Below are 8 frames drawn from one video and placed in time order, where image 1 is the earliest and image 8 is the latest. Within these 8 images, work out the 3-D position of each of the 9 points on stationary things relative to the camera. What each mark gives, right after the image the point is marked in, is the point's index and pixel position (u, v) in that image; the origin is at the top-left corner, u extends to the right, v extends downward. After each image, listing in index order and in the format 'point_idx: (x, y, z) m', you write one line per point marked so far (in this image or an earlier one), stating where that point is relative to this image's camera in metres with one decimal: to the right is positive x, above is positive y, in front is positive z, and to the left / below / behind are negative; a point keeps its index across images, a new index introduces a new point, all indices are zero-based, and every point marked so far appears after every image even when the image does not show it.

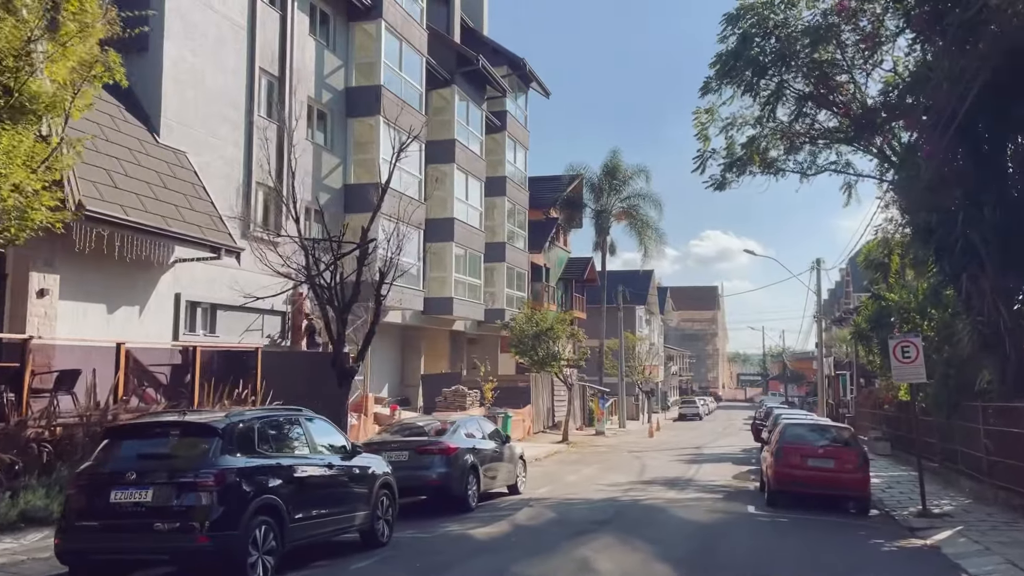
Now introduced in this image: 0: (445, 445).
0: (-0.9, -2.2, +11.7) m
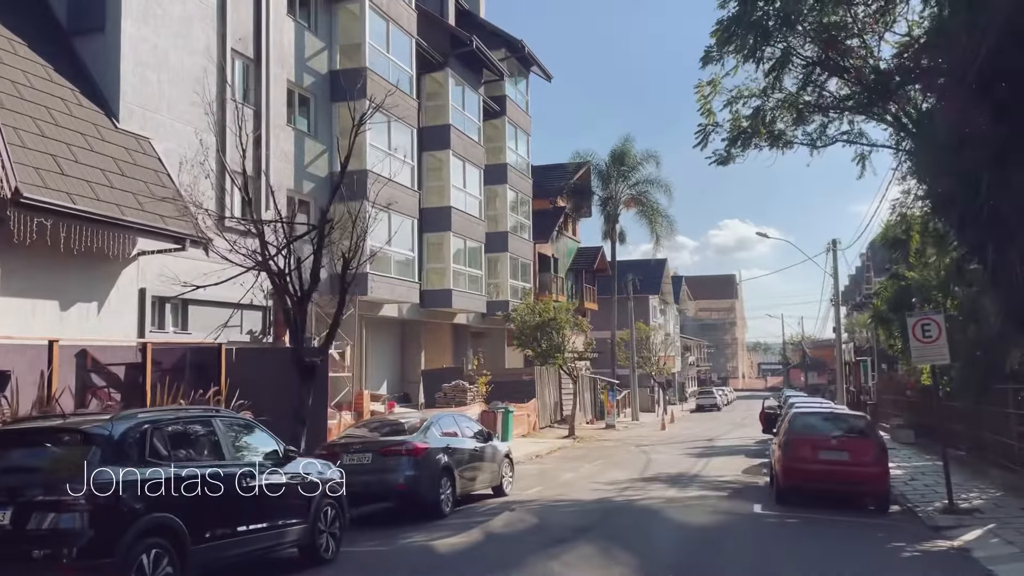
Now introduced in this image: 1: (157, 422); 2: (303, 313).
0: (-1.2, -1.9, +10.6) m
1: (-2.7, -1.0, +6.6) m
2: (-2.8, -0.3, +11.5) m
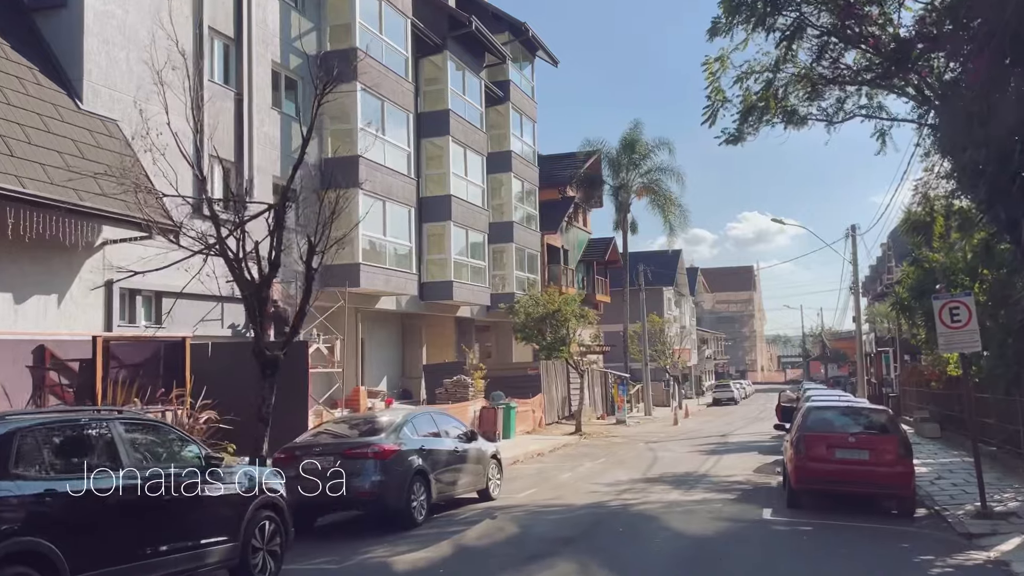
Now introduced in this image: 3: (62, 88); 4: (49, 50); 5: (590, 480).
0: (-1.5, -1.8, +9.5) m
1: (-3.1, -0.9, +5.6) m
2: (-3.0, -0.1, +10.5) m
3: (-7.6, +3.4, +14.6) m
4: (-8.1, +4.1, +15.0) m
5: (+1.3, -3.2, +14.5) m
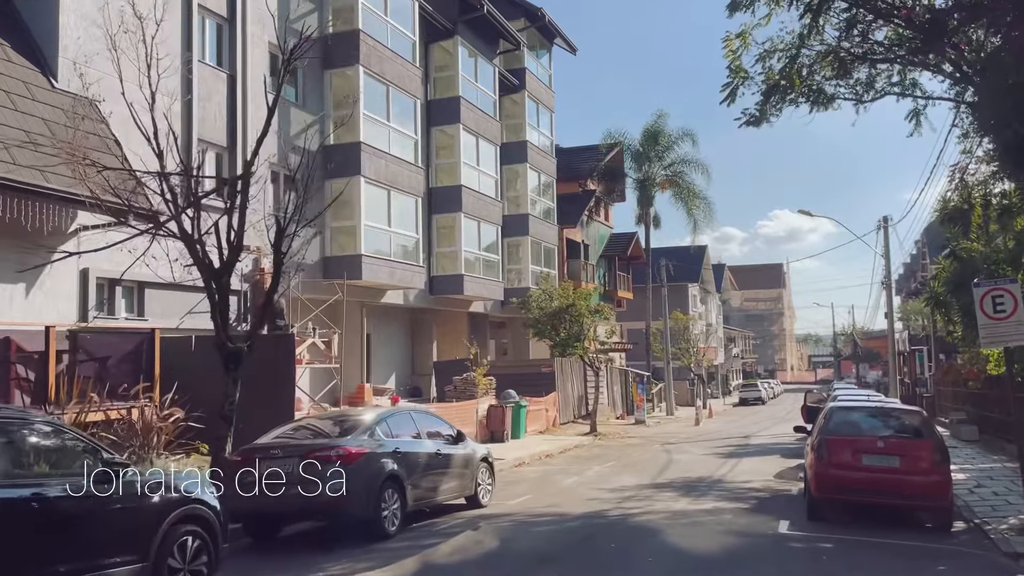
0: (-1.7, -1.6, +8.5) m
1: (-3.4, -0.7, +4.7) m
2: (-3.2, 0.0, +9.5) m
3: (-7.7, +3.6, +13.8) m
4: (-8.1, +4.3, +14.2) m
5: (+1.3, -3.1, +13.4) m
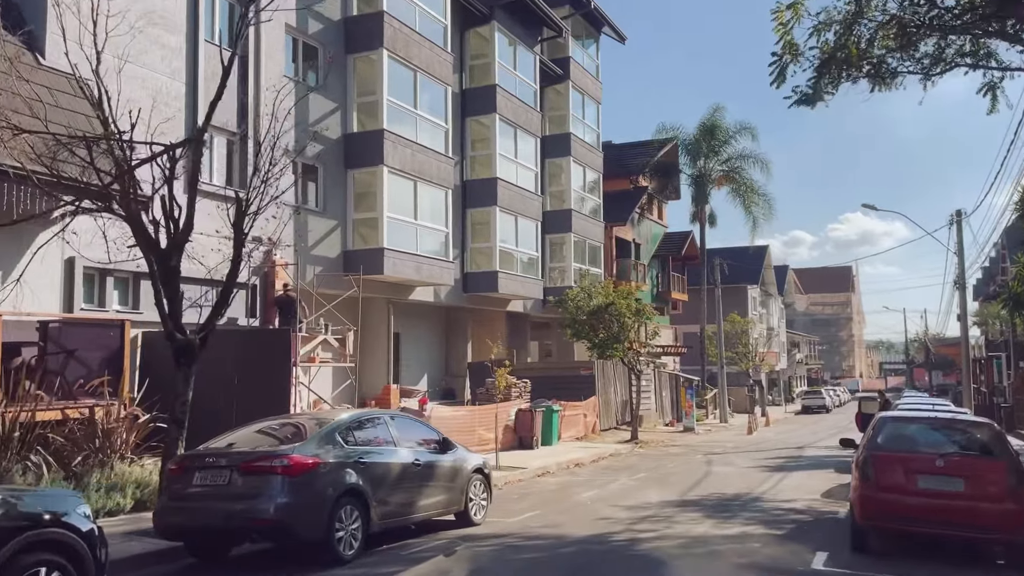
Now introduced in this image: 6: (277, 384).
0: (-1.9, -1.5, +7.3) m
1: (-3.9, -0.6, +3.6) m
2: (-3.3, +0.2, +8.4) m
3: (-7.4, +3.7, +13.0) m
4: (-7.8, +4.5, +13.4) m
5: (+1.4, -3.0, +12.0) m
6: (-3.7, -1.5, +13.5) m
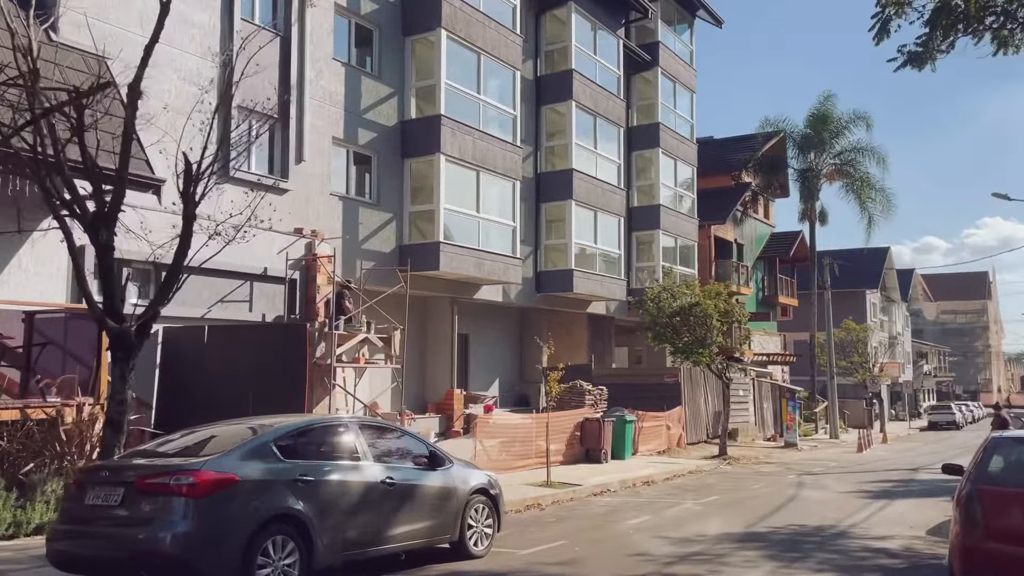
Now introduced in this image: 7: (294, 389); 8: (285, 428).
0: (-2.1, -1.3, +5.8) m
1: (-4.6, -0.3, +2.4) m
2: (-3.4, +0.4, +7.2) m
3: (-6.9, +3.9, +12.3) m
4: (-7.2, +4.6, +12.8) m
5: (+1.8, -2.8, +10.0) m
6: (-3.1, -1.4, +12.2) m
7: (-3.1, -1.5, +12.2) m
8: (-1.7, -1.1, +6.8) m
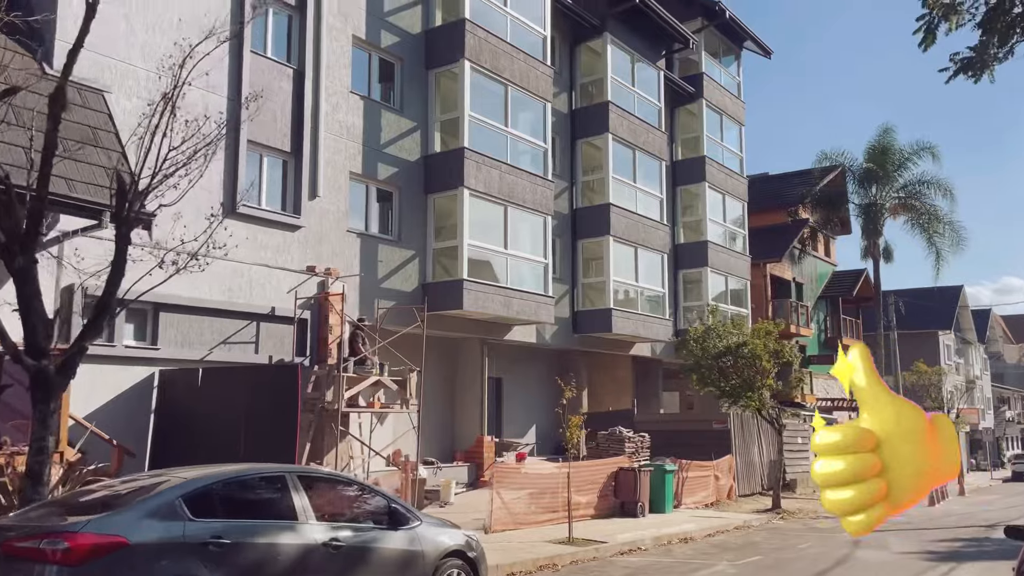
0: (-2.4, -1.4, +4.9) m
1: (-5.2, -0.3, +1.8) m
2: (-3.6, +0.1, +6.4) m
3: (-6.7, +3.3, +12.0) m
4: (-7.0, +4.0, +12.5) m
5: (+1.8, -3.2, +8.7) m
6: (-3.0, -1.9, +11.3) m
7: (-3.0, -2.0, +11.3) m
8: (-2.0, -1.3, +5.8) m
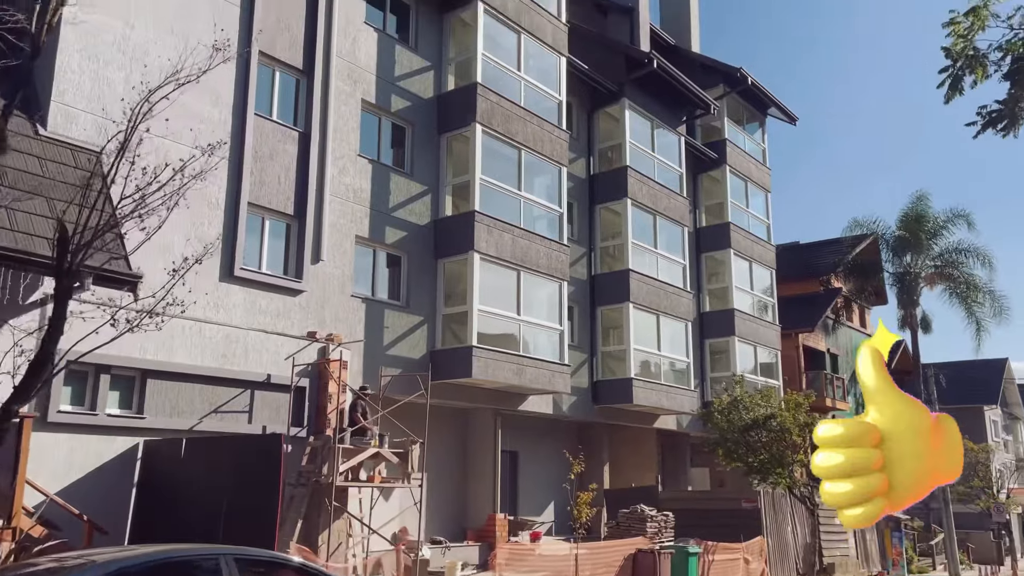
0: (-2.7, -1.7, +4.2) m
1: (-5.6, -0.3, +1.3) m
2: (-3.8, -0.3, +5.9) m
3: (-6.7, +2.4, +11.8) m
4: (-7.0, +3.1, +12.4) m
5: (+1.6, -3.7, +7.7) m
6: (-3.0, -2.7, +10.6) m
7: (-3.0, -2.7, +10.5) m
8: (-2.2, -1.6, +5.1) m
